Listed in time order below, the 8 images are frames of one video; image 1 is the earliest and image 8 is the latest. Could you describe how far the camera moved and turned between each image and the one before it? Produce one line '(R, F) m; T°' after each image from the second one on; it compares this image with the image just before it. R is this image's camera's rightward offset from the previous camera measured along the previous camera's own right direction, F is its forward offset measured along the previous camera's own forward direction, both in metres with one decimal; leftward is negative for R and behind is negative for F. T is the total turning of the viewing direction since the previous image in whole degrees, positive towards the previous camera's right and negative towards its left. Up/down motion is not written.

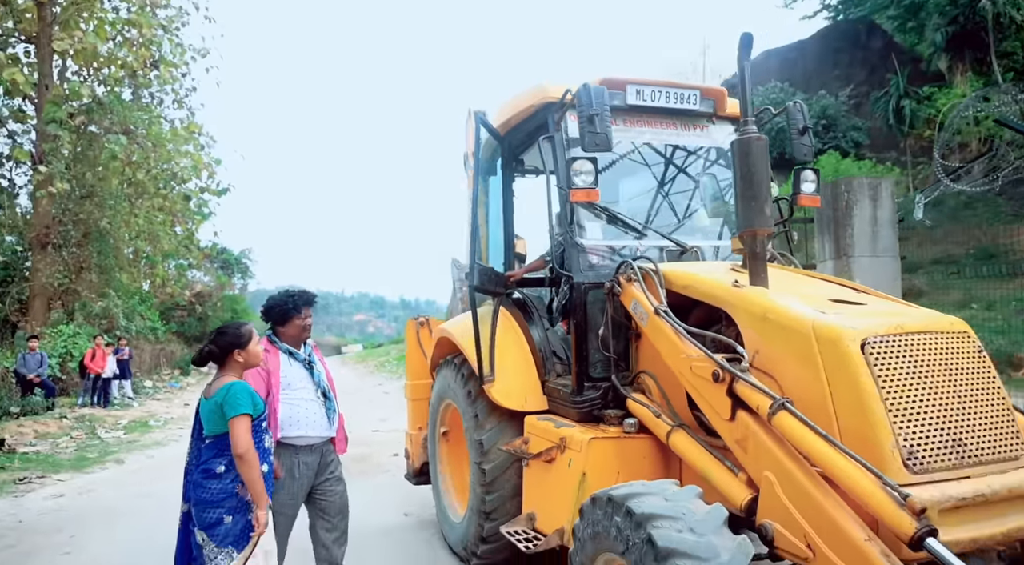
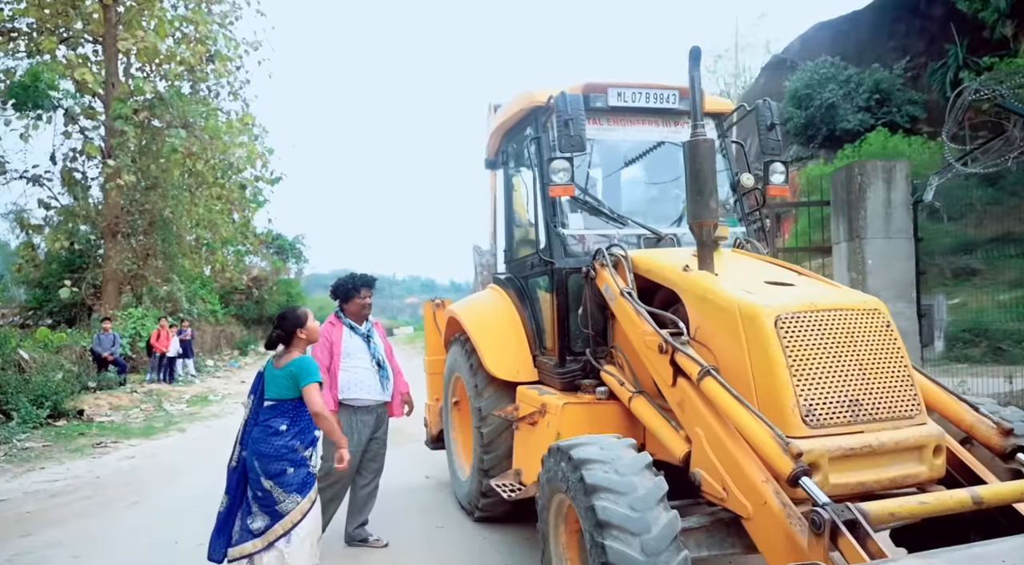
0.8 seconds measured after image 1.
(+0.3, -0.5) m; -4°
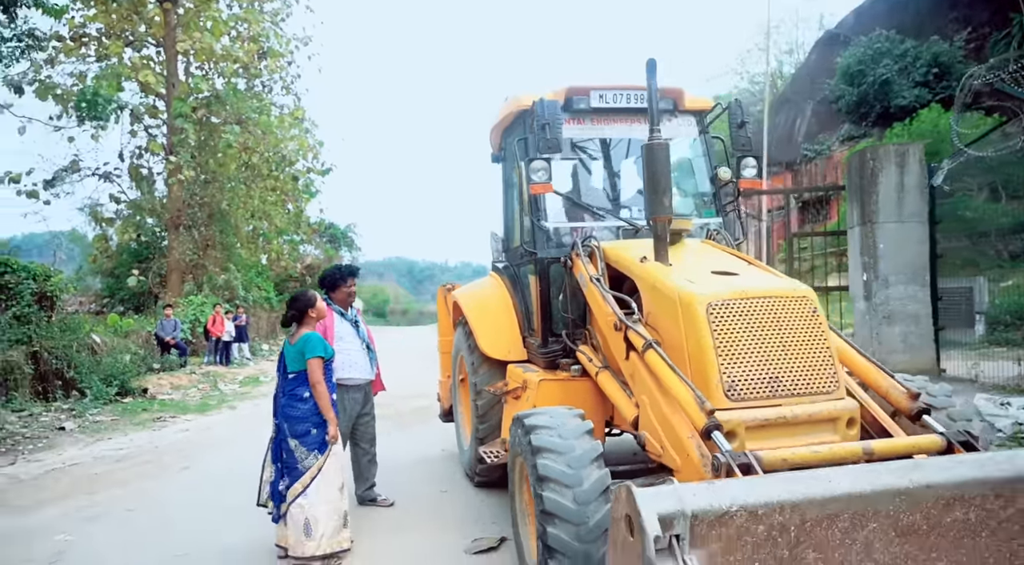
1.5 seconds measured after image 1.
(+0.4, -0.5) m; -4°
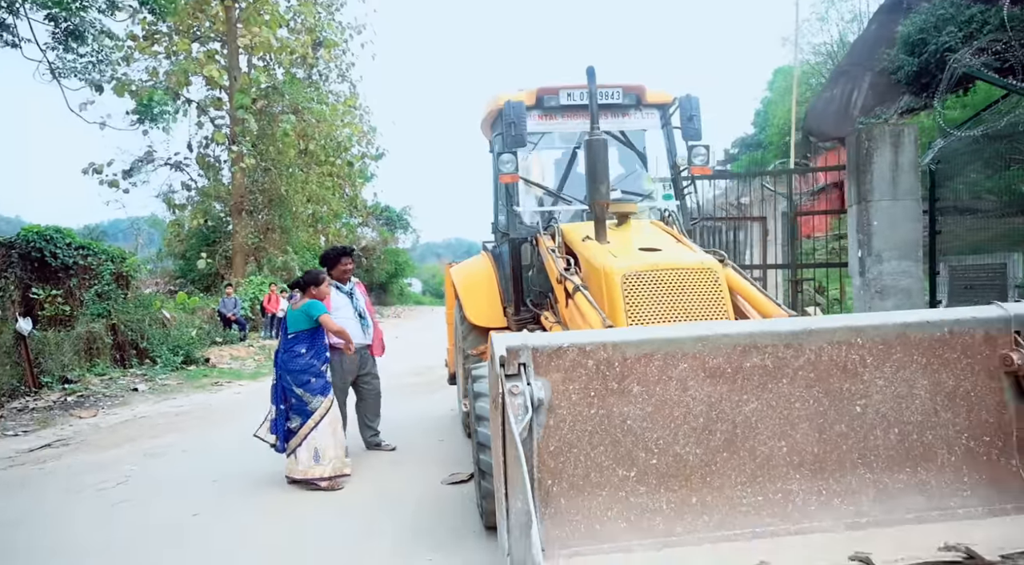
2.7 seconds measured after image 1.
(+0.6, -0.7) m; -5°
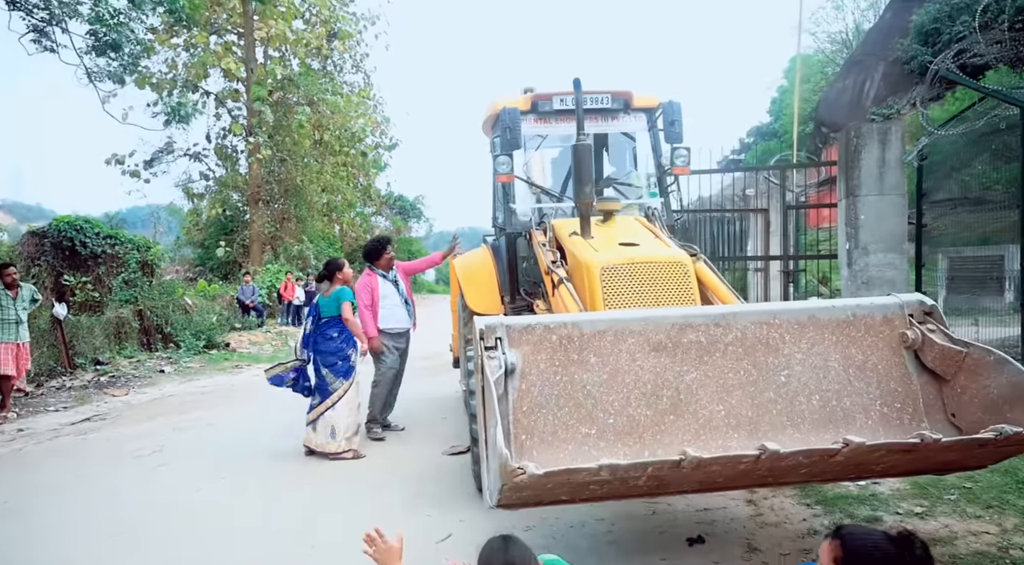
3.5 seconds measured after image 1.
(+0.1, -0.5) m; -1°
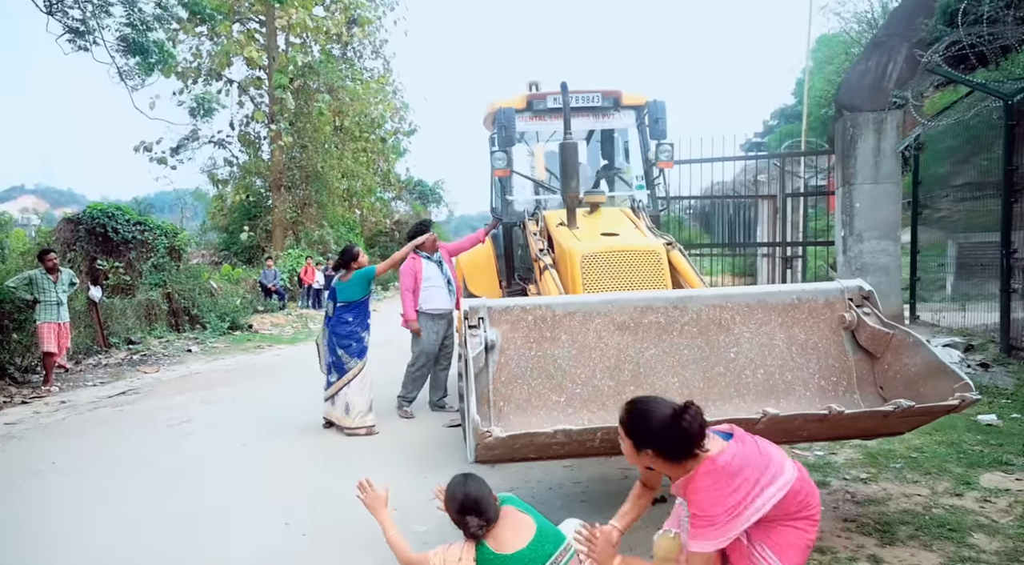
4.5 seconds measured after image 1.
(+0.2, -0.4) m; -2°
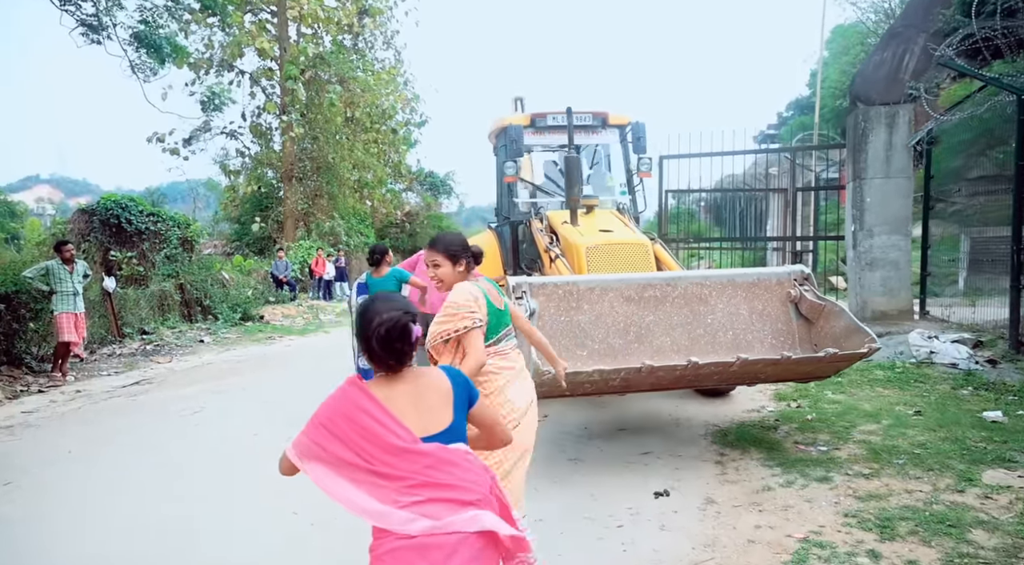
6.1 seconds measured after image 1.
(0.0, 0.0) m; -1°
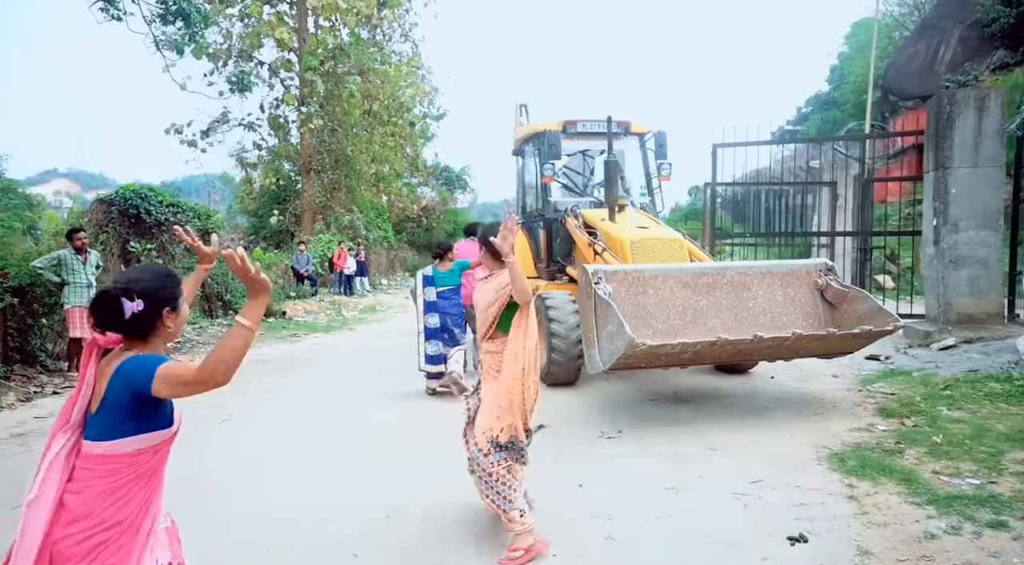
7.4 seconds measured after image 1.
(-0.4, +0.7) m; -1°
